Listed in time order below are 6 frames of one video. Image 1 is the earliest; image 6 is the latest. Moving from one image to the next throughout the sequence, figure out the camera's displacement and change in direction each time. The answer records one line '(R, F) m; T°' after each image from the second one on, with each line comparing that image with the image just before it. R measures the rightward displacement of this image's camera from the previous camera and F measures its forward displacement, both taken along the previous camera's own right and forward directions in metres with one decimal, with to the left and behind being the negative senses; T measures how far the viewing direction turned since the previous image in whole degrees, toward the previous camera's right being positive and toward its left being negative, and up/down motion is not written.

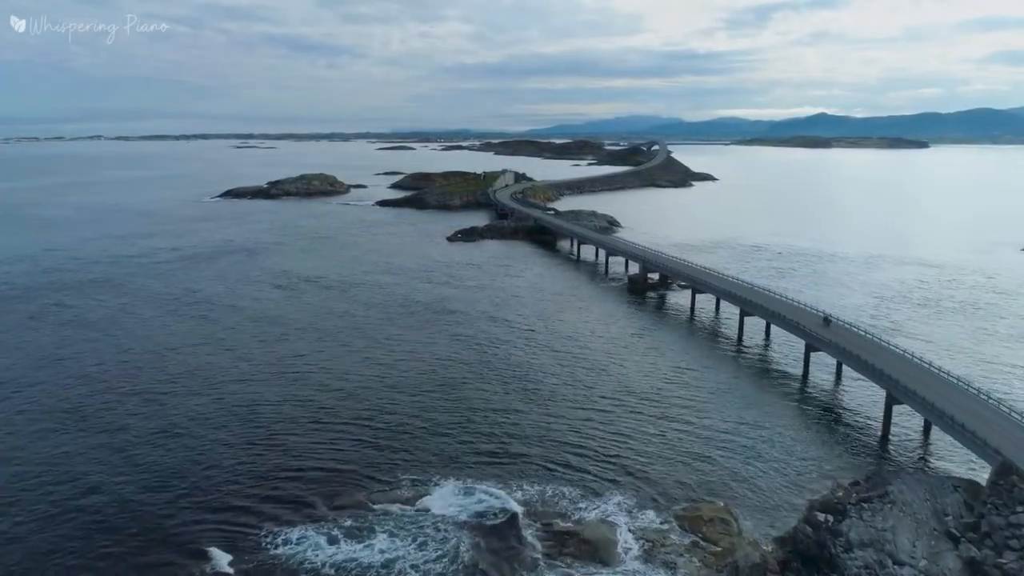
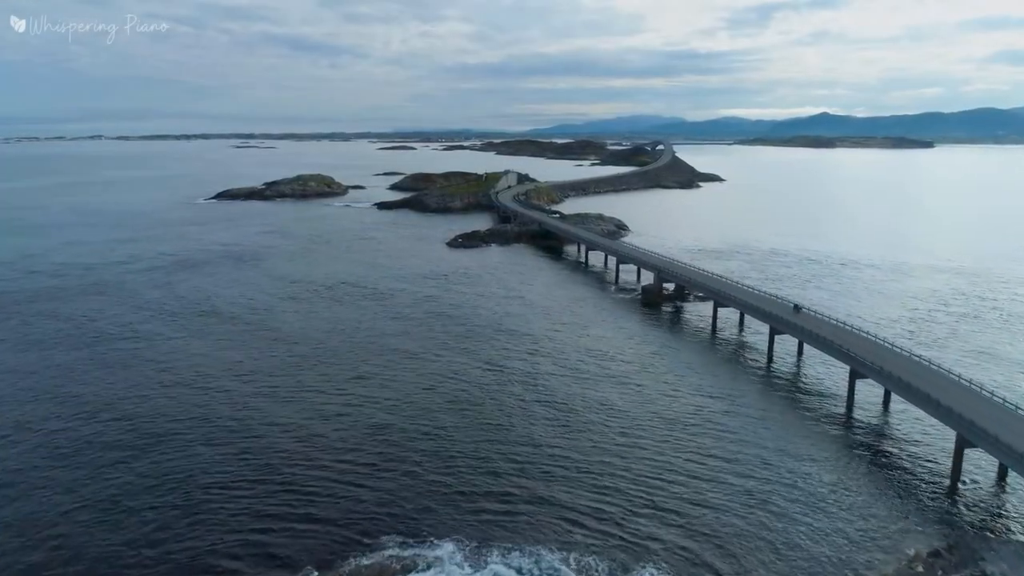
(-0.2, +3.5) m; 0°
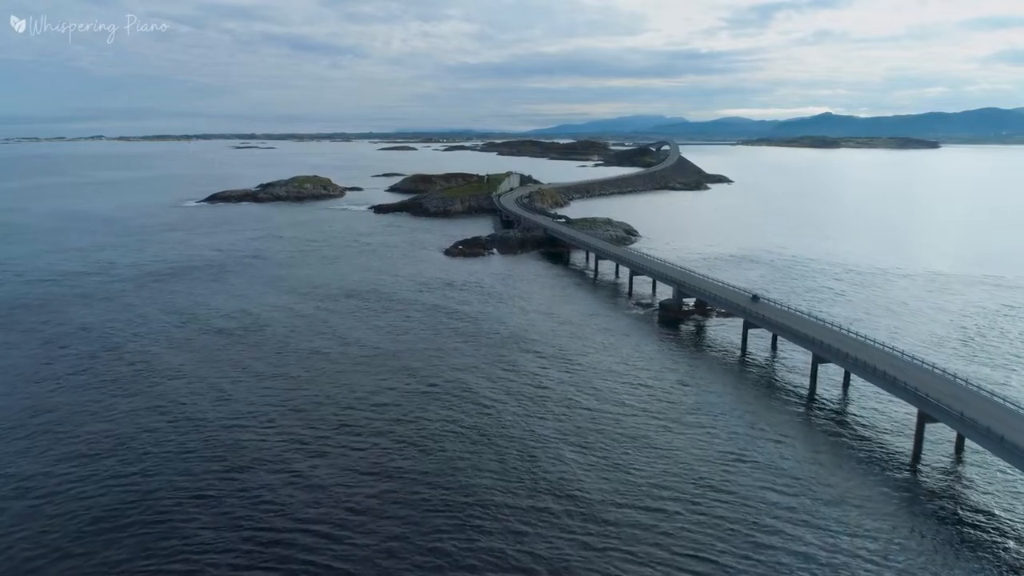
(-0.2, +4.2) m; 0°
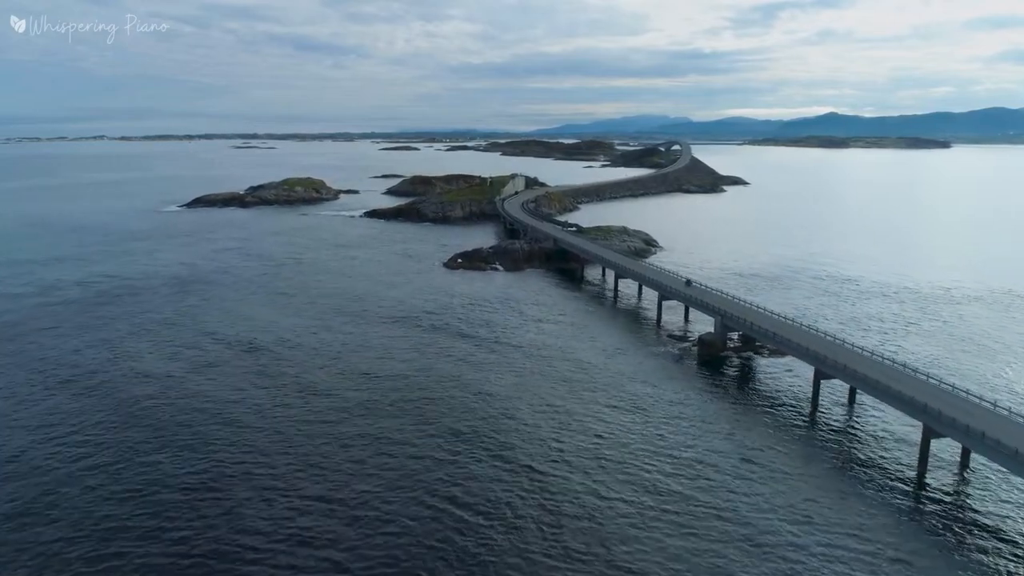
(-0.2, +7.3) m; 0°
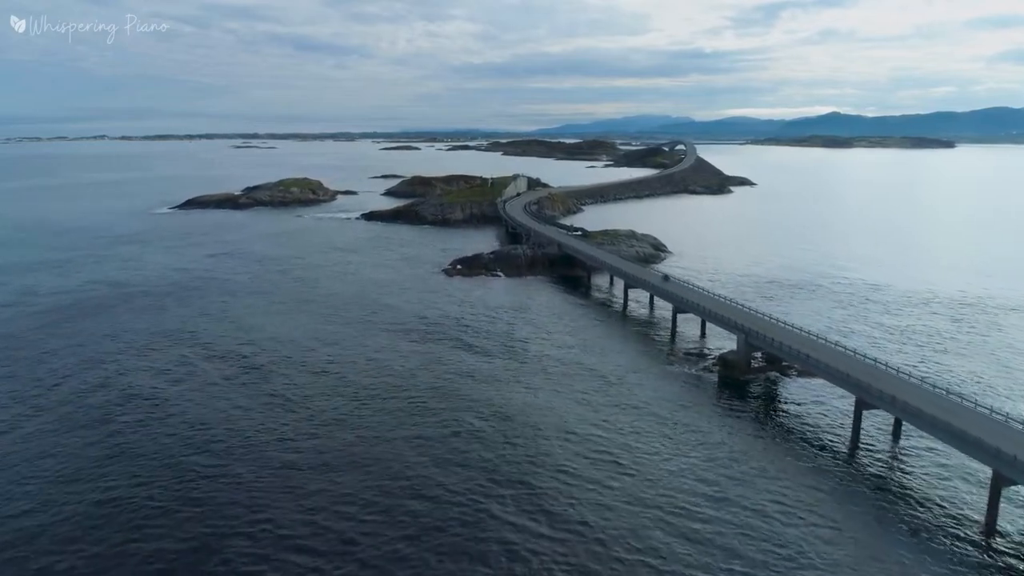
(-0.1, +3.0) m; 0°
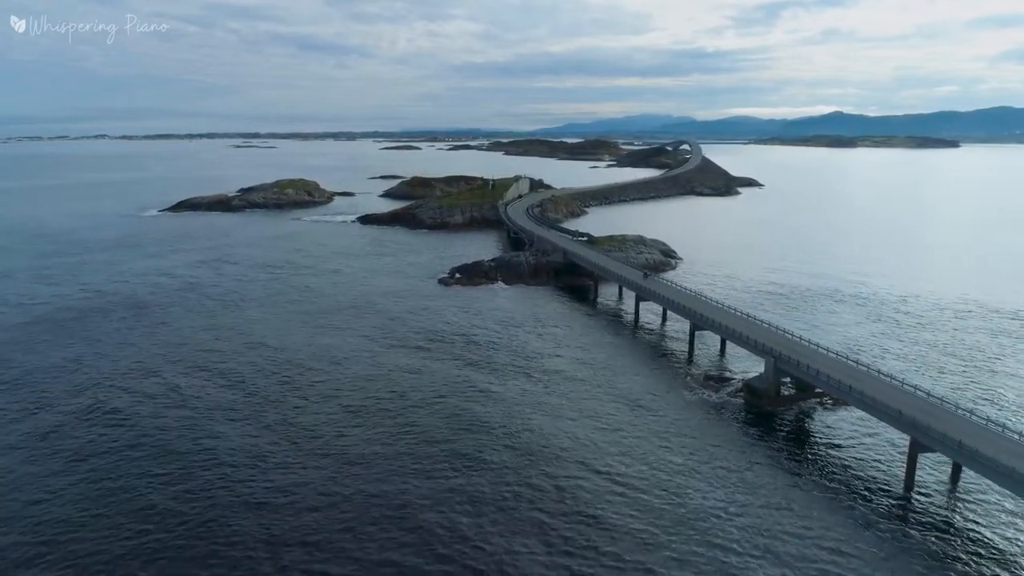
(0.0, +3.1) m; 0°
